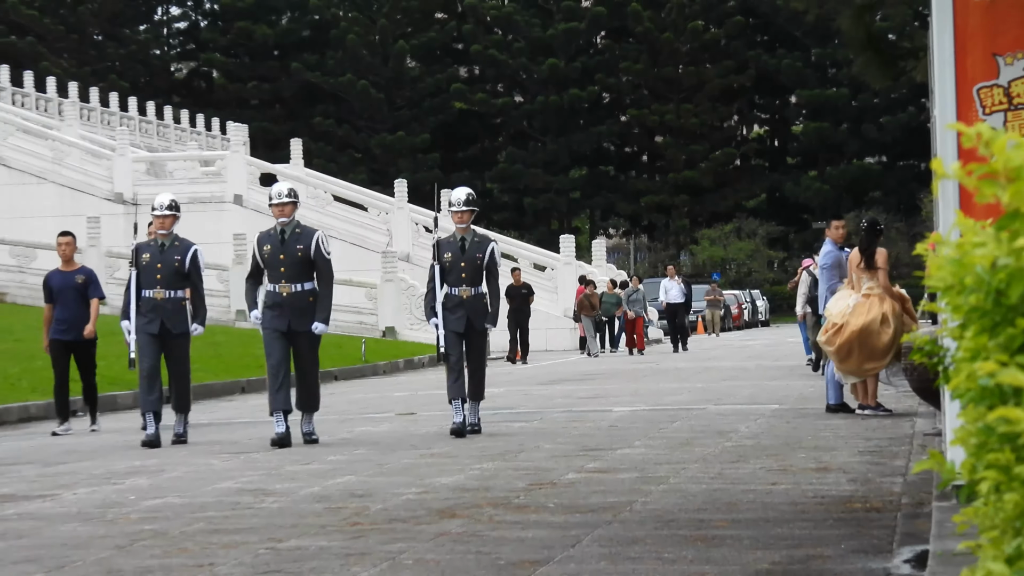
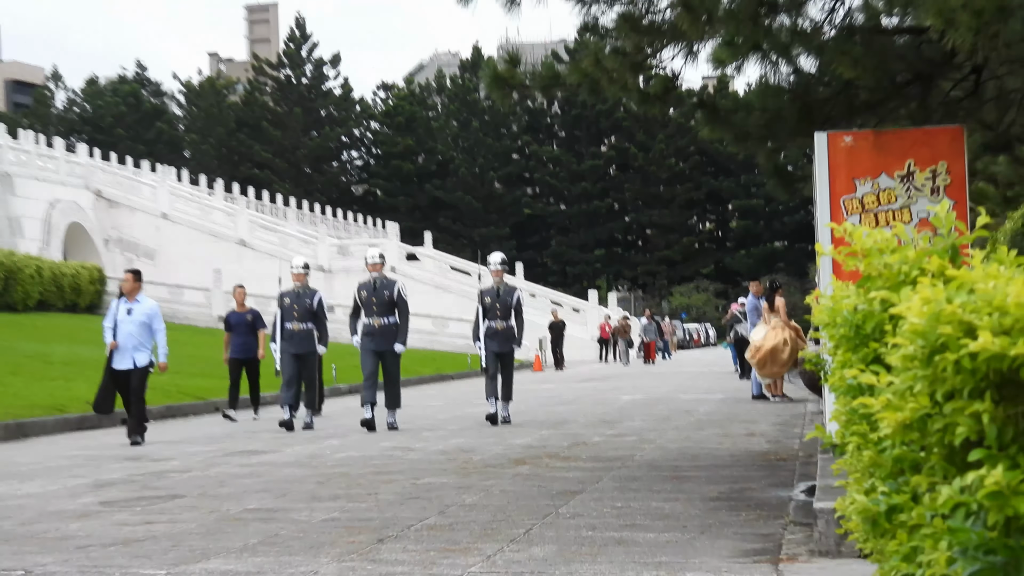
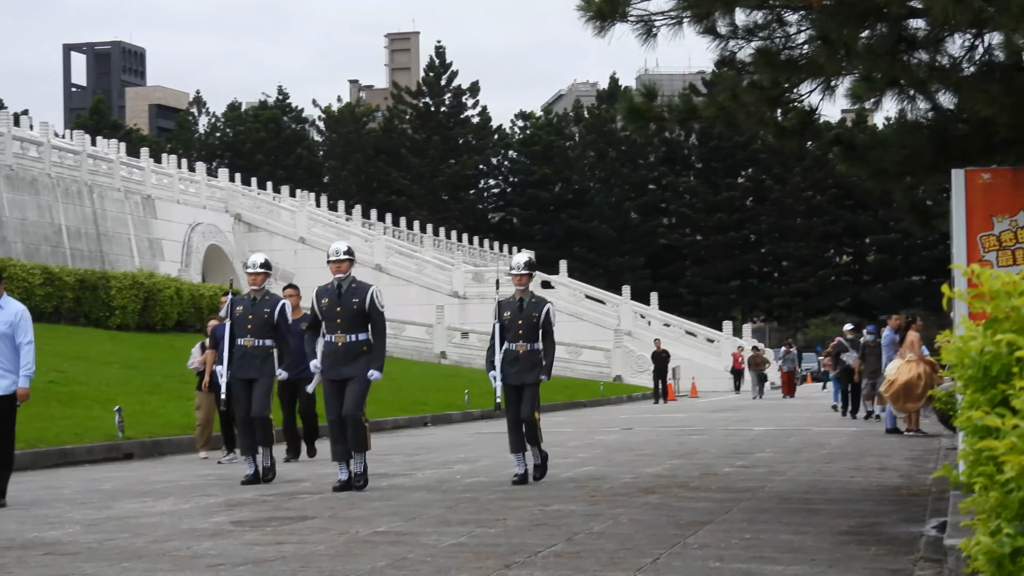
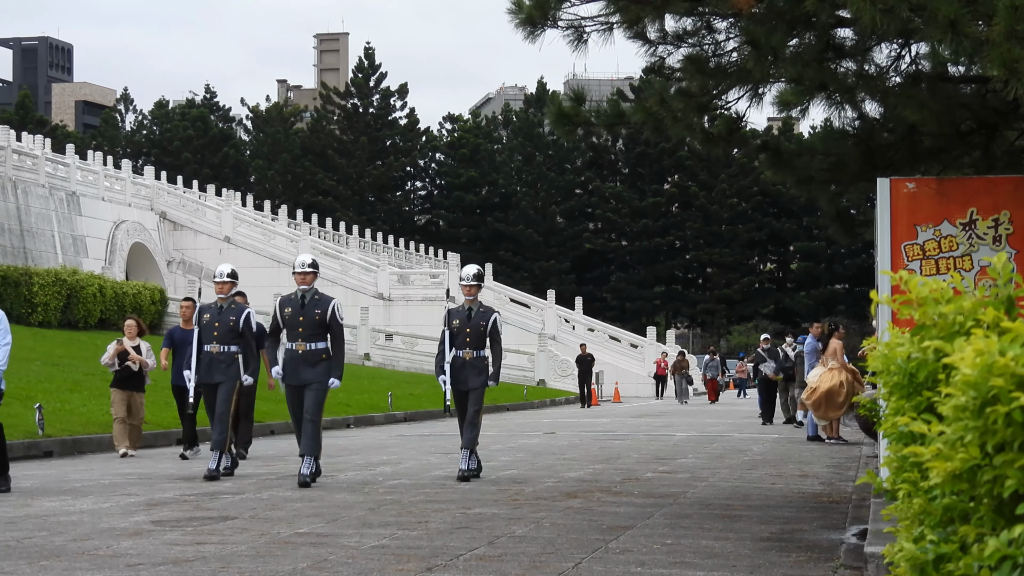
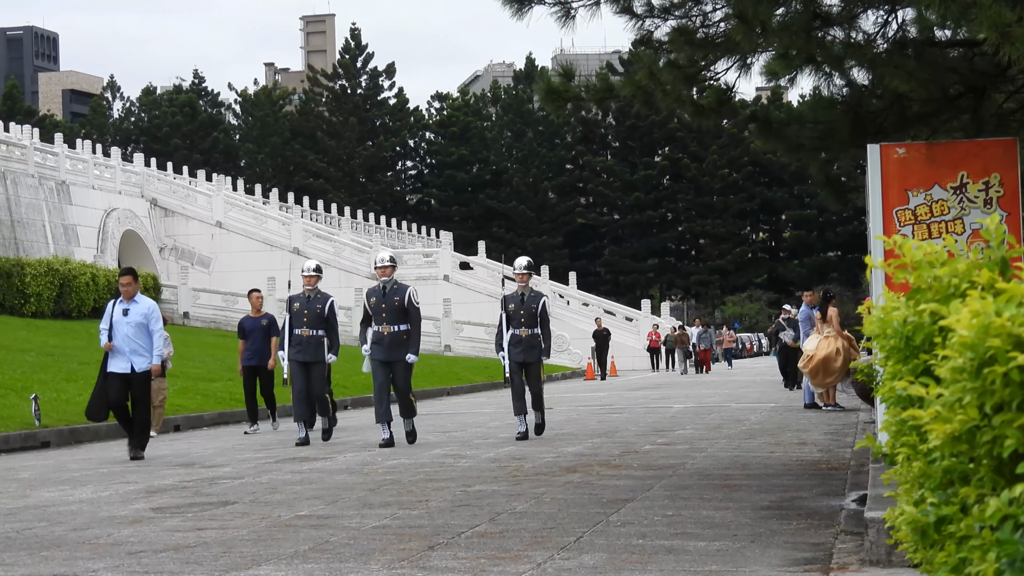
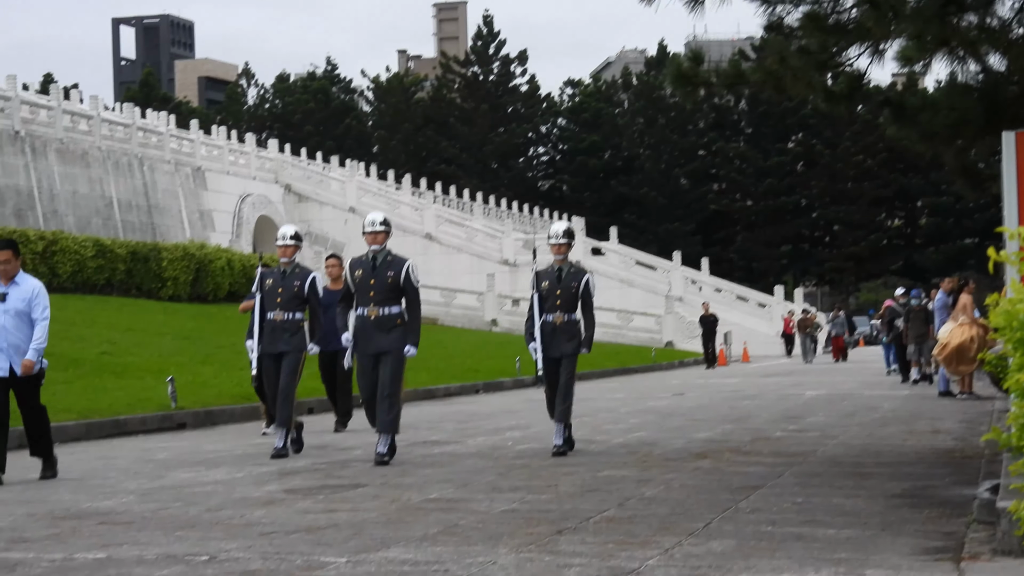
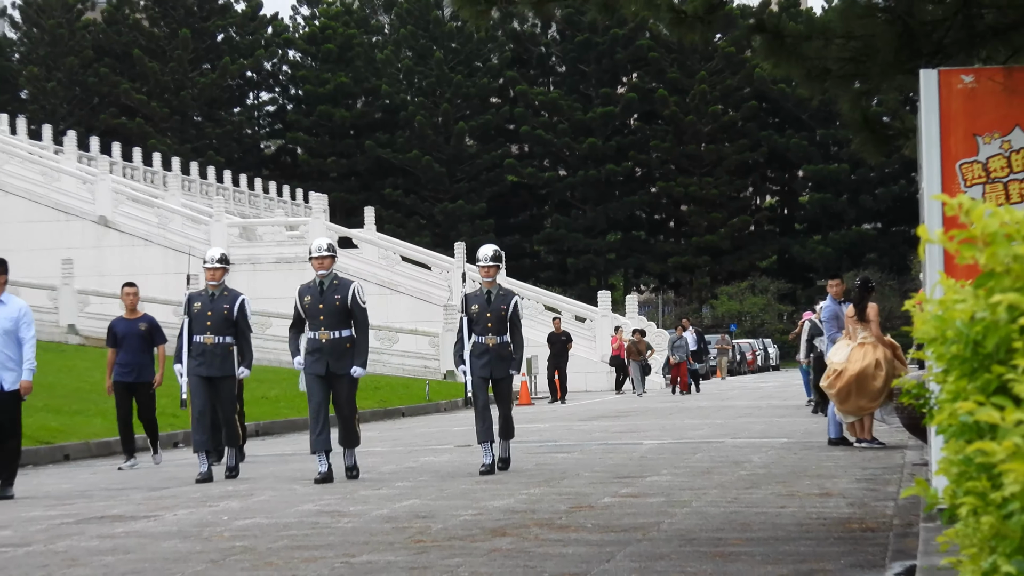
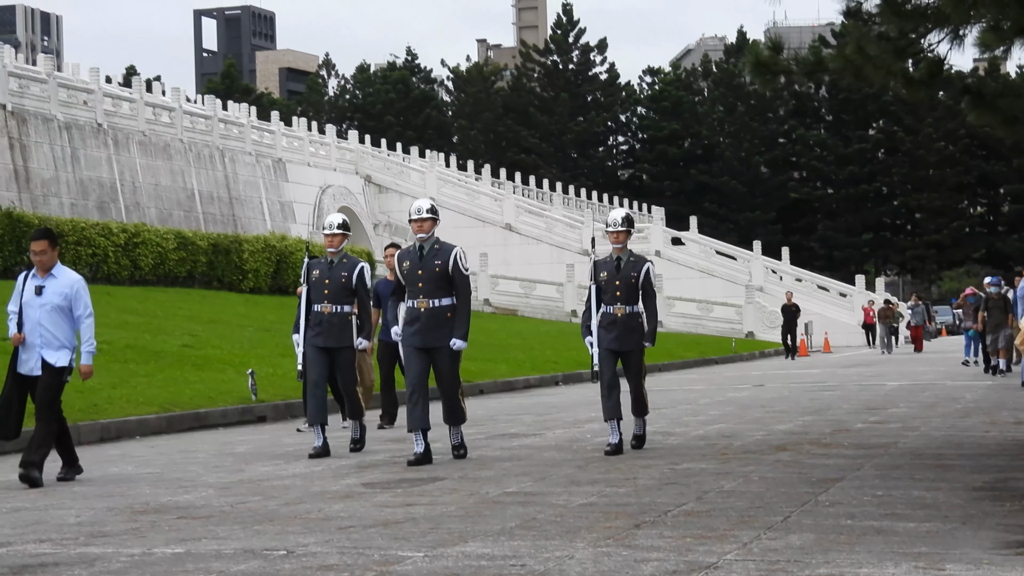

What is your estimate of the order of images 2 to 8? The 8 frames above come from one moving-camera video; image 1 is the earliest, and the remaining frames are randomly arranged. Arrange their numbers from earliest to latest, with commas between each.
7, 2, 5, 4, 3, 6, 8
